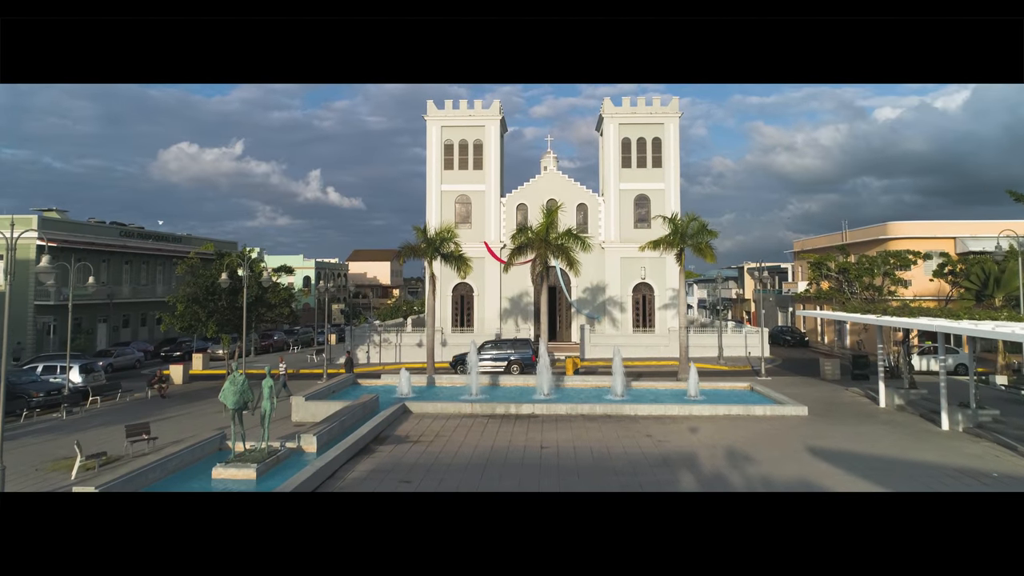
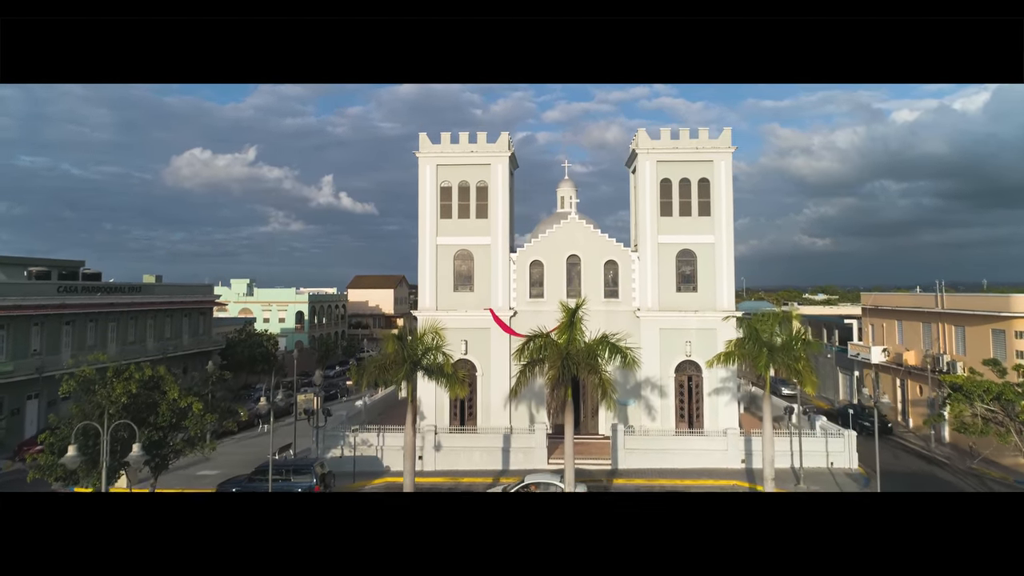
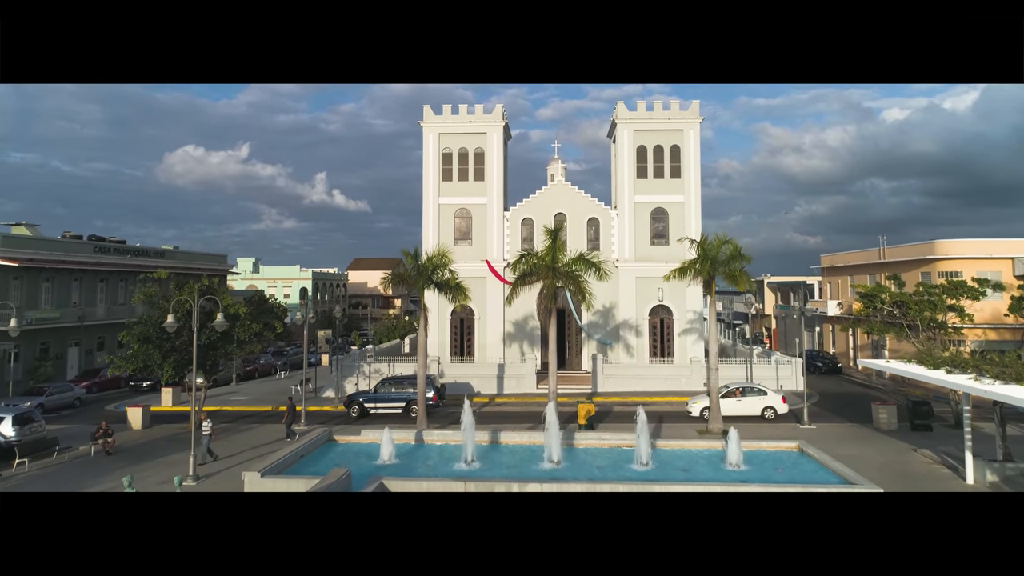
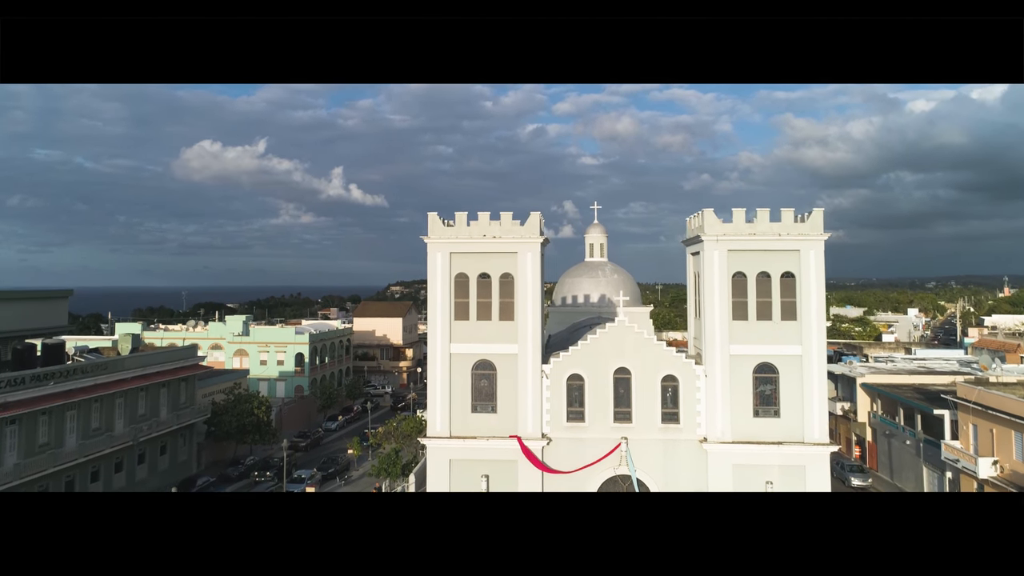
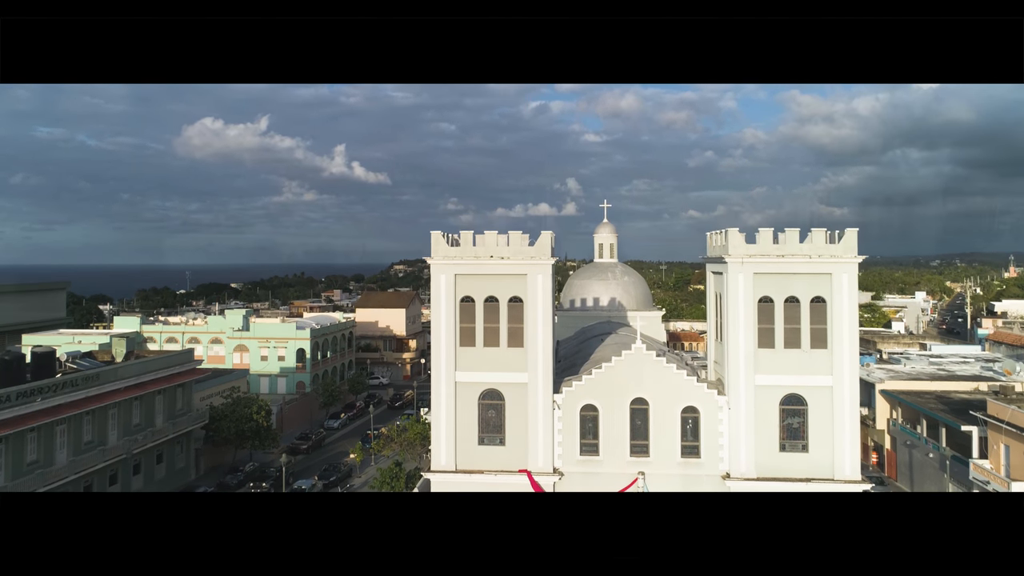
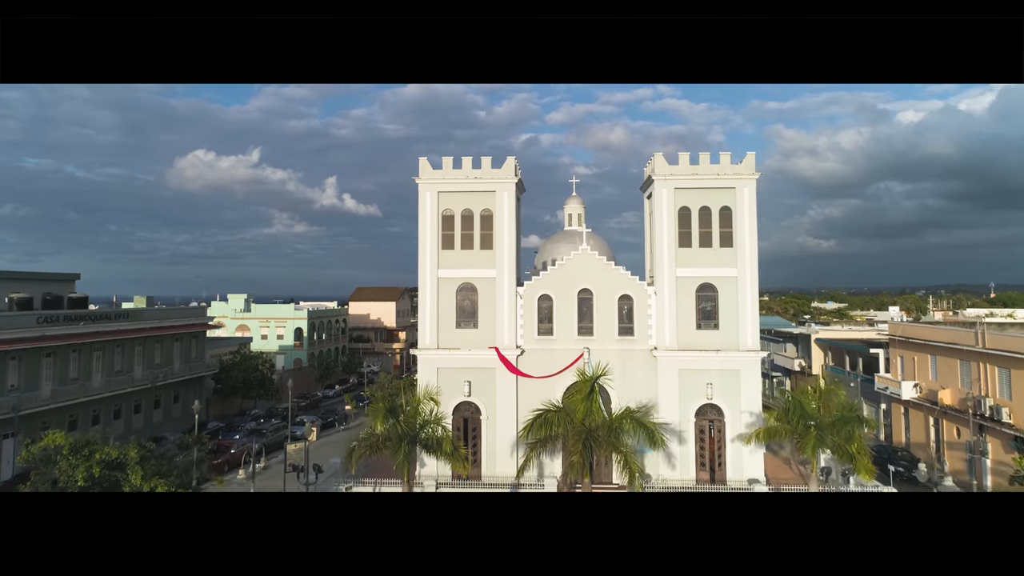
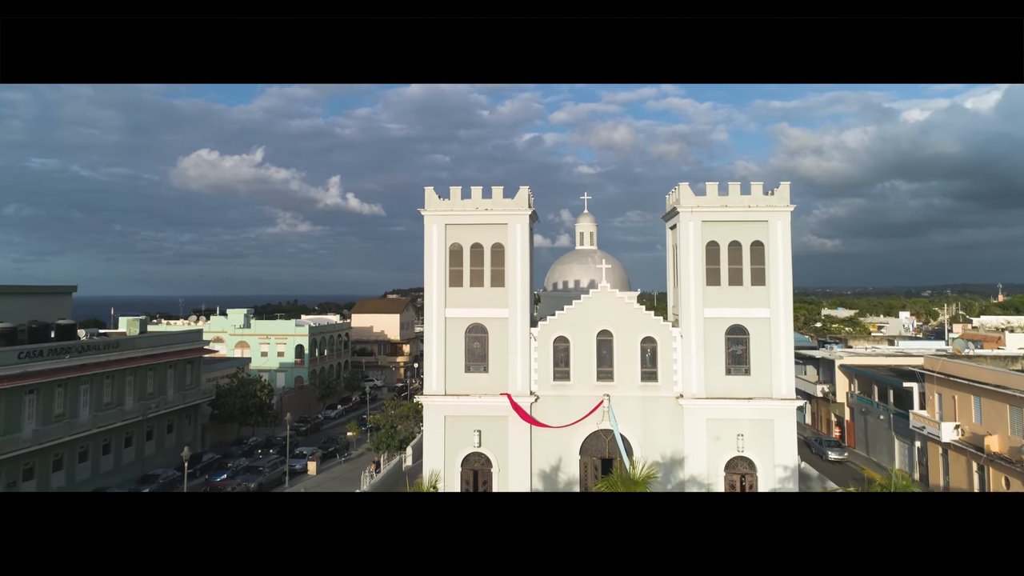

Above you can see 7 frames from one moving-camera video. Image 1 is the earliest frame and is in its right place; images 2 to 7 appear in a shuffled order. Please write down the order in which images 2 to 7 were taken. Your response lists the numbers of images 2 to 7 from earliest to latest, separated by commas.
3, 2, 6, 7, 4, 5
